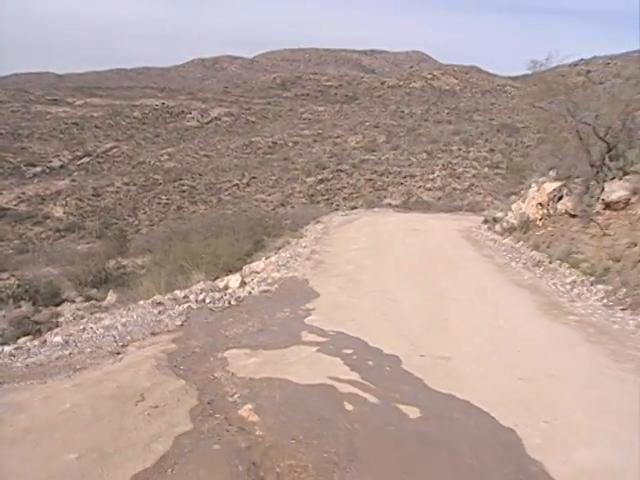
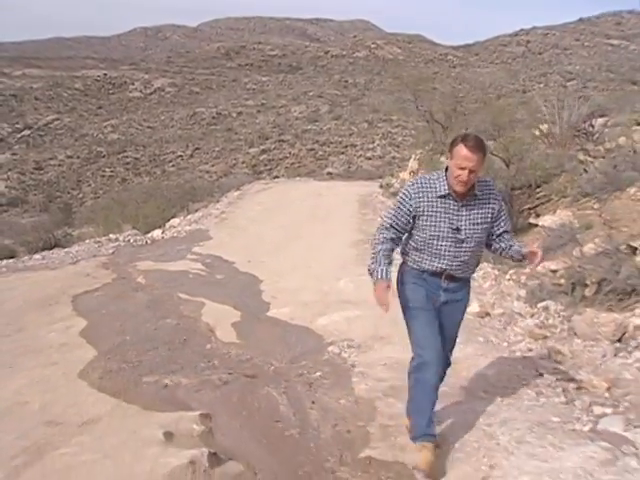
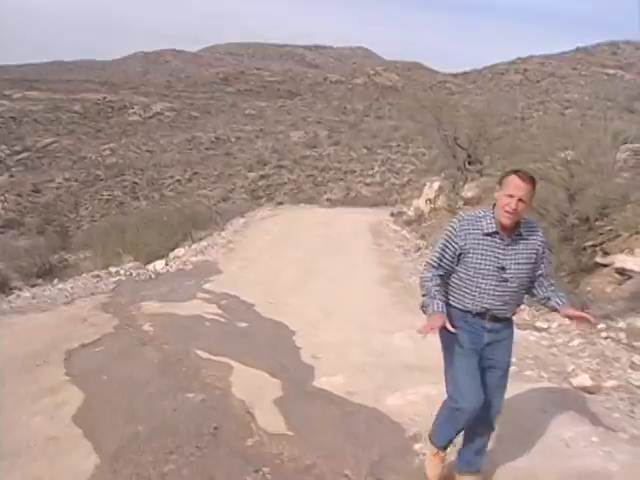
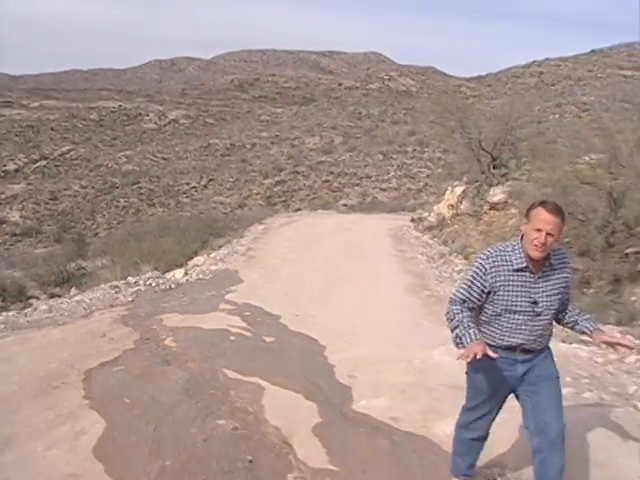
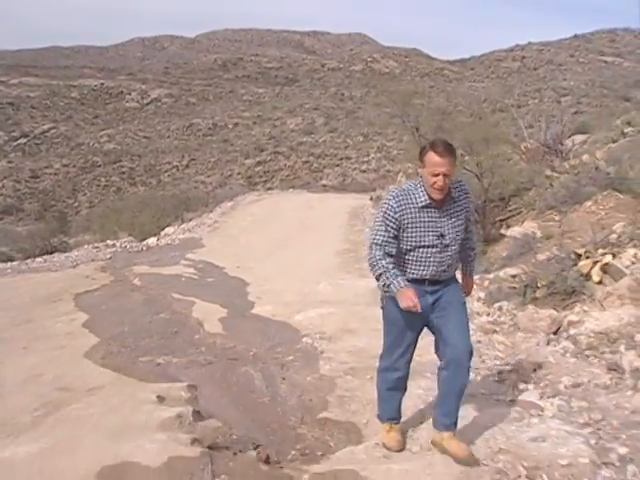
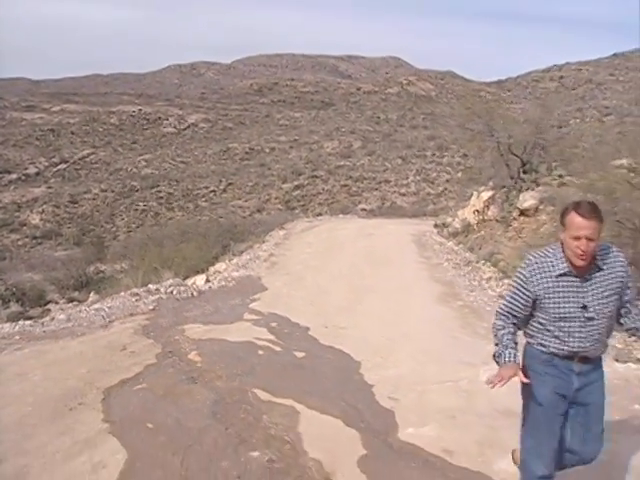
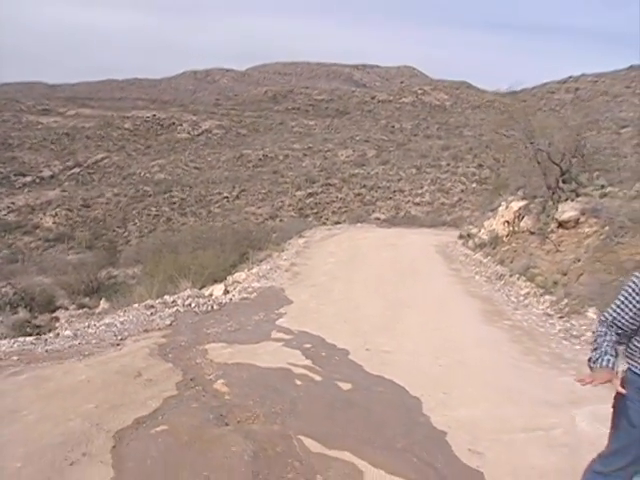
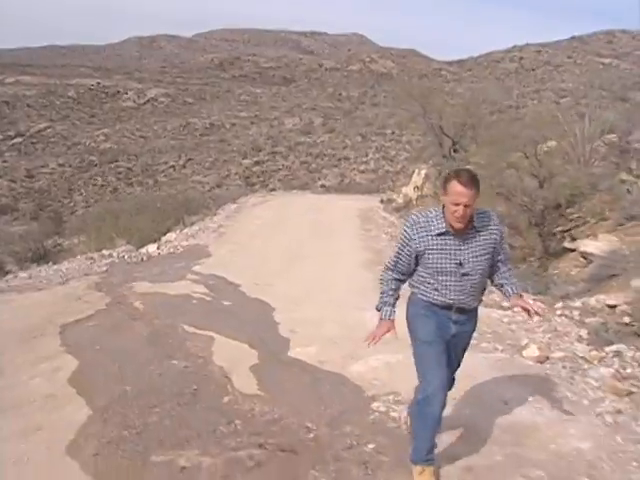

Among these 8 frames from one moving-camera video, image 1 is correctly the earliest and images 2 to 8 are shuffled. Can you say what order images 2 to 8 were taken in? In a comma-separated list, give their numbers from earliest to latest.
7, 6, 4, 3, 8, 2, 5
